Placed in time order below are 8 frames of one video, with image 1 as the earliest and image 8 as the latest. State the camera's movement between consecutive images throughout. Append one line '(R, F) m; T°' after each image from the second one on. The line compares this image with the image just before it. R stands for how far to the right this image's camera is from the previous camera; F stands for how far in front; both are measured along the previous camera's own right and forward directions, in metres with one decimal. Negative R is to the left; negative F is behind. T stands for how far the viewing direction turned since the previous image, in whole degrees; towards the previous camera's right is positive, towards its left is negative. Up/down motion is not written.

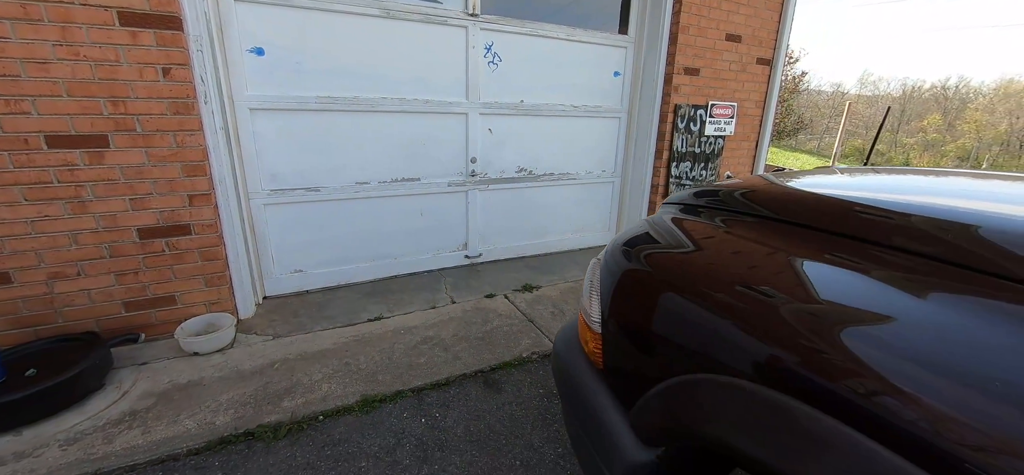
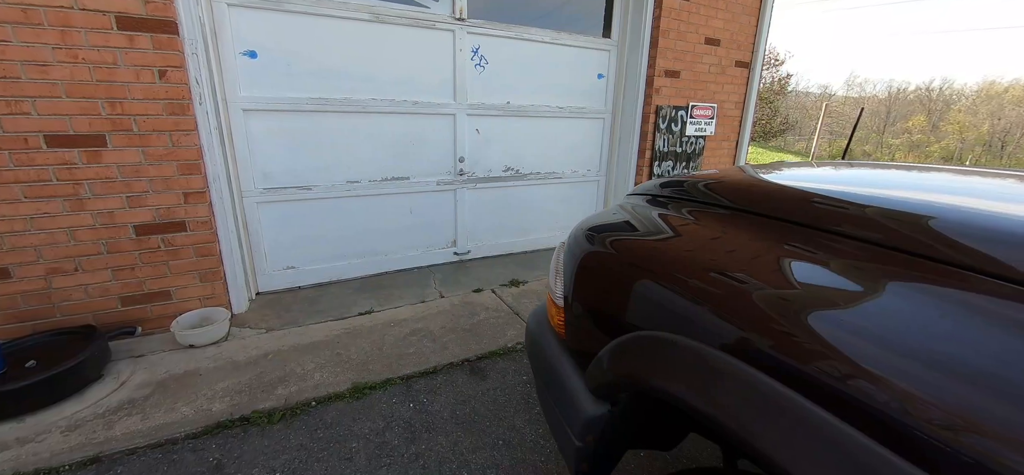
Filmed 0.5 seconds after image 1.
(0.0, -0.1) m; +1°
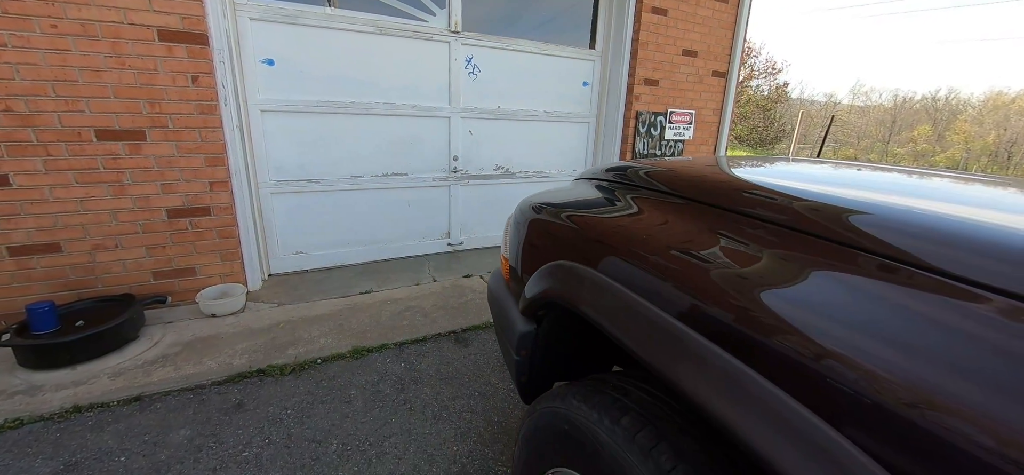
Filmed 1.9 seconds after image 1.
(+0.1, -0.3) m; 0°
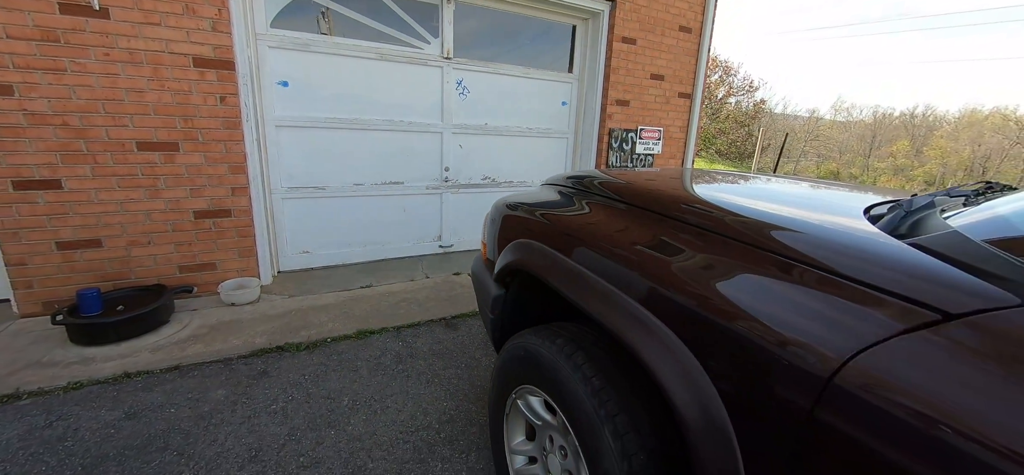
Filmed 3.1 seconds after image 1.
(+0.1, -0.4) m; +1°
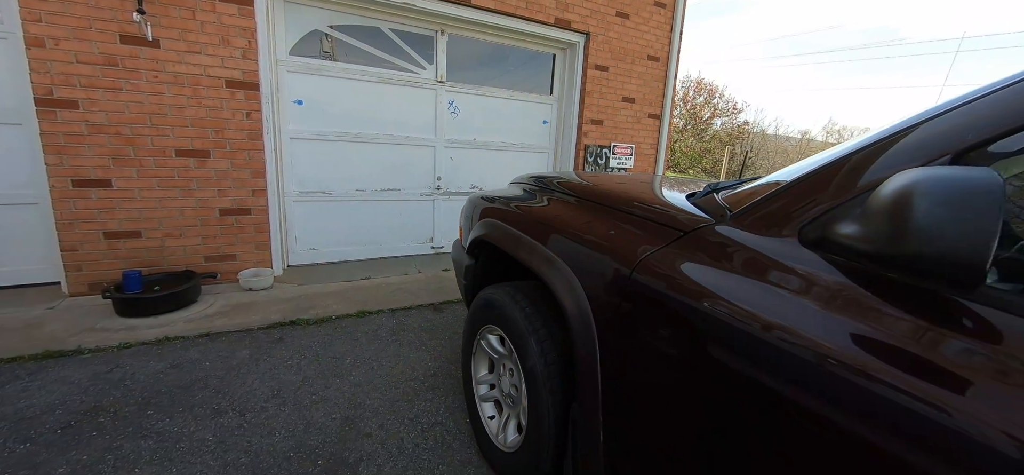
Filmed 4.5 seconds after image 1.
(+0.1, -0.5) m; 0°
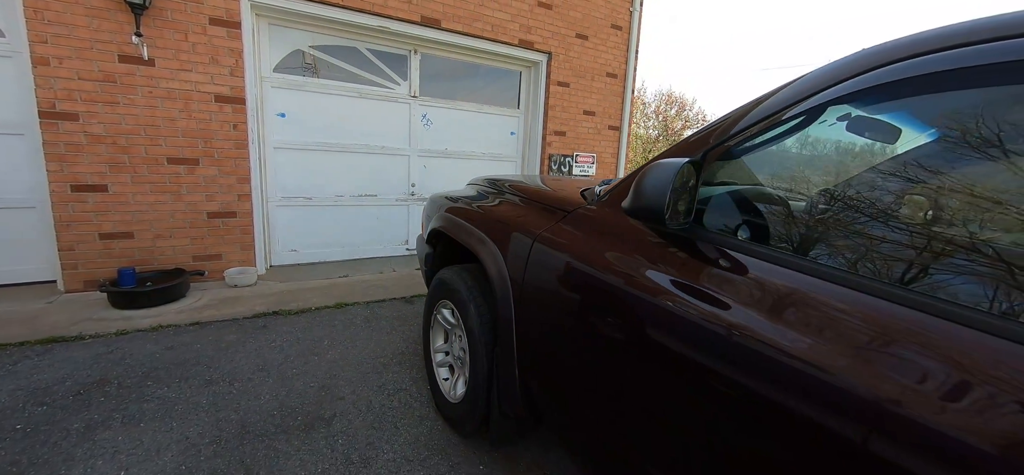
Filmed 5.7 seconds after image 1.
(+0.2, -0.4) m; +2°
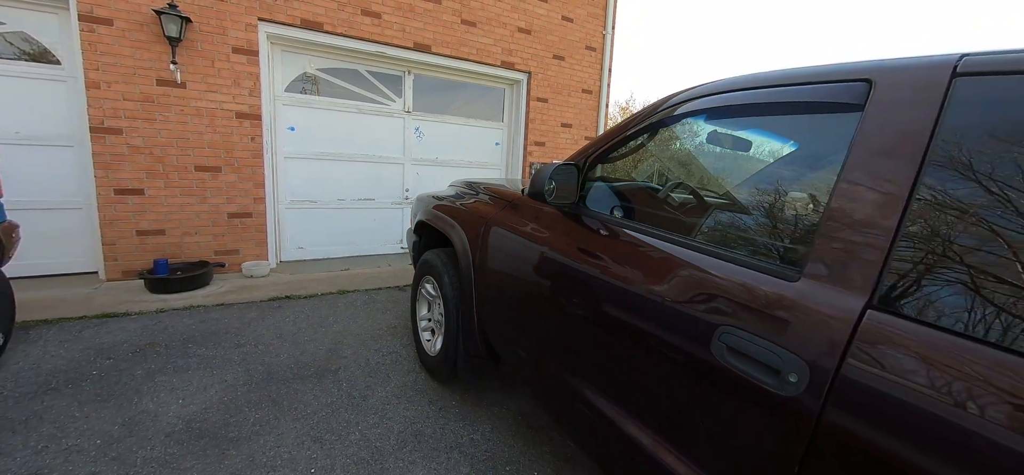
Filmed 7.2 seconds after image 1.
(+0.2, -0.6) m; 0°
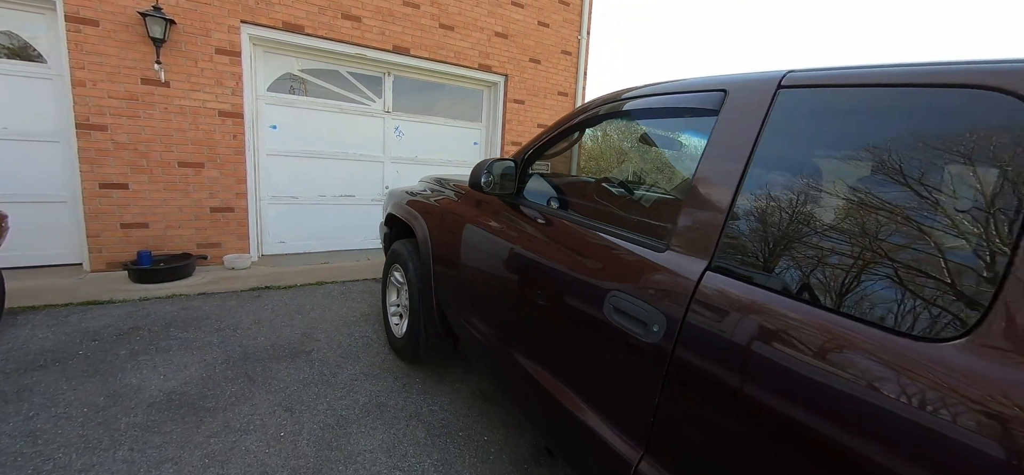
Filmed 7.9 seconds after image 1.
(+0.2, -0.2) m; +1°
